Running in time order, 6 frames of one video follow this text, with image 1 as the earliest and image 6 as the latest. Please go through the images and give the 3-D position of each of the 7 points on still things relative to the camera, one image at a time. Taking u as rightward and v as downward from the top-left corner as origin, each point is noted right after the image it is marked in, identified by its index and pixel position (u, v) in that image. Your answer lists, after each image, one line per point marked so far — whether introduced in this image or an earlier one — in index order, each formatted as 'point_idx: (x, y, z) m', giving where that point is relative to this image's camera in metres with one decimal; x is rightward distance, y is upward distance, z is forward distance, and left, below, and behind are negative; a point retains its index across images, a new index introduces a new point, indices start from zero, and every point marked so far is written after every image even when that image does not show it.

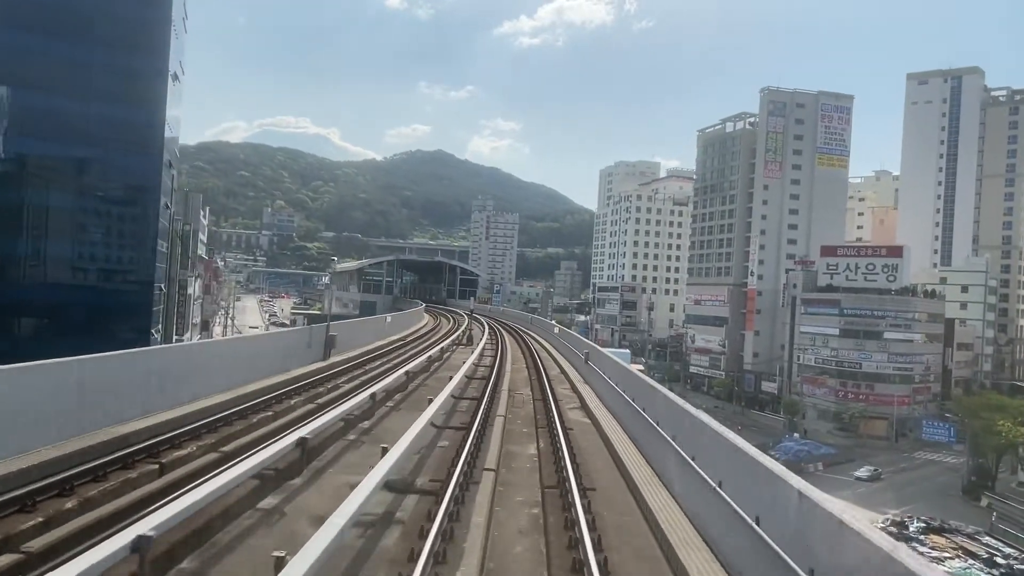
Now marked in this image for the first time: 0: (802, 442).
0: (+8.6, -4.6, +19.1) m
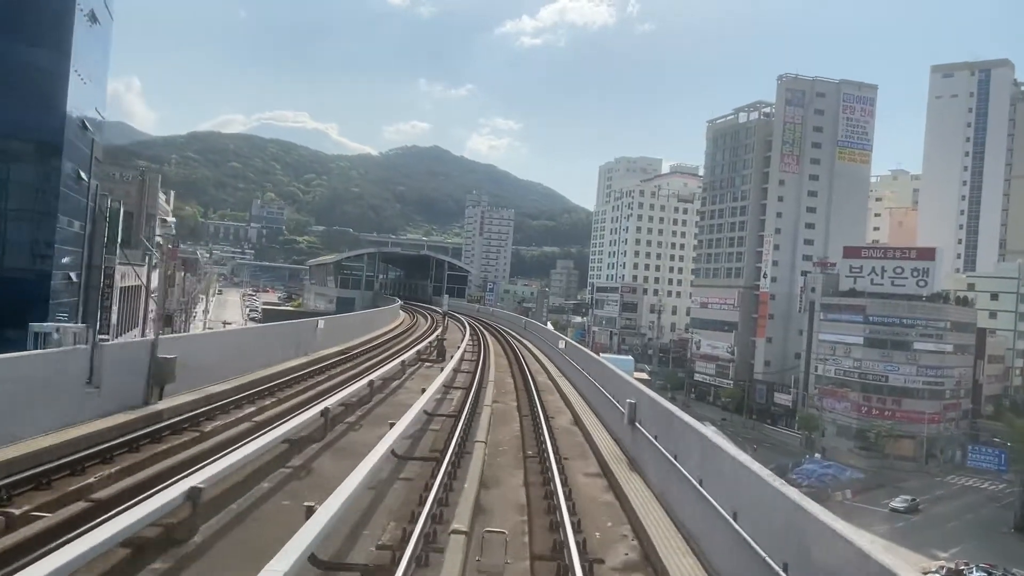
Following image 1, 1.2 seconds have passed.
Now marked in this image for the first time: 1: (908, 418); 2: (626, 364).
0: (+8.3, -4.7, +17.1) m
1: (+11.9, -3.9, +19.2) m
2: (+3.3, -2.3, +18.6) m
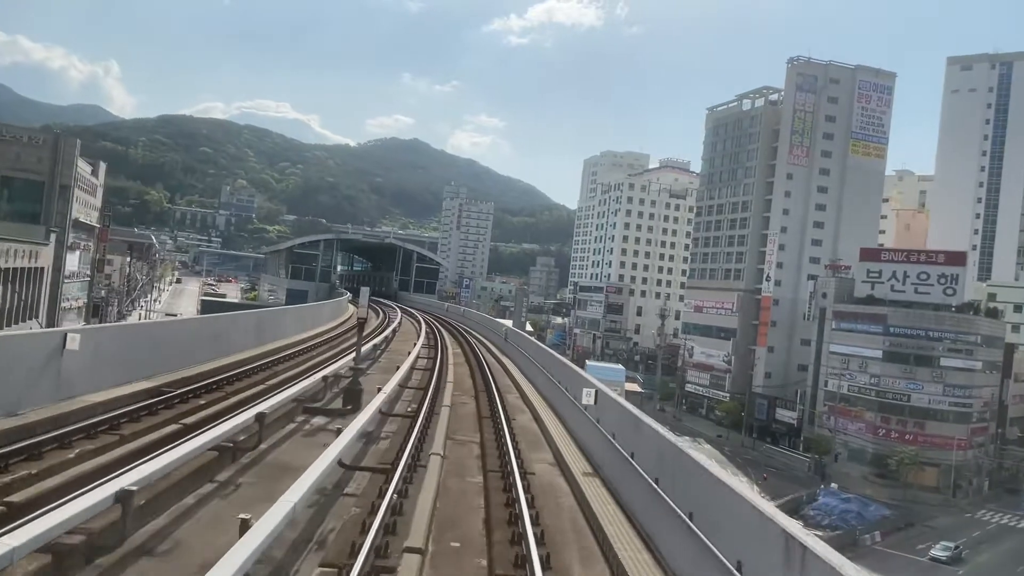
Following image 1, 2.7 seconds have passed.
0: (+7.6, -4.8, +14.7) m
1: (+11.2, -4.1, +16.9) m
2: (+2.6, -2.3, +16.1) m
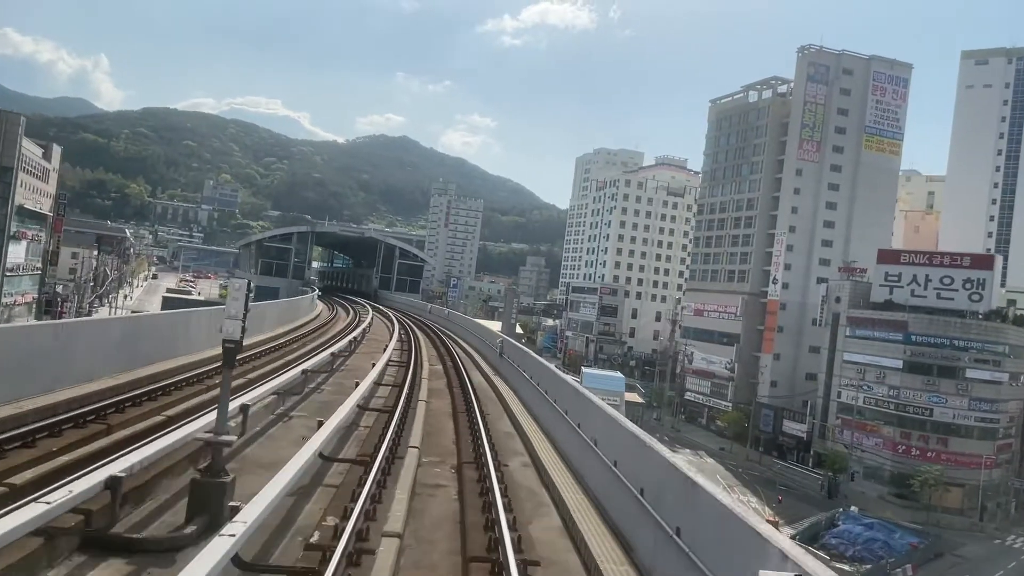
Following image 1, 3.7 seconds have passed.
0: (+7.4, -4.9, +13.3) m
1: (+10.9, -4.3, +15.6) m
2: (+2.4, -2.3, +14.6) m
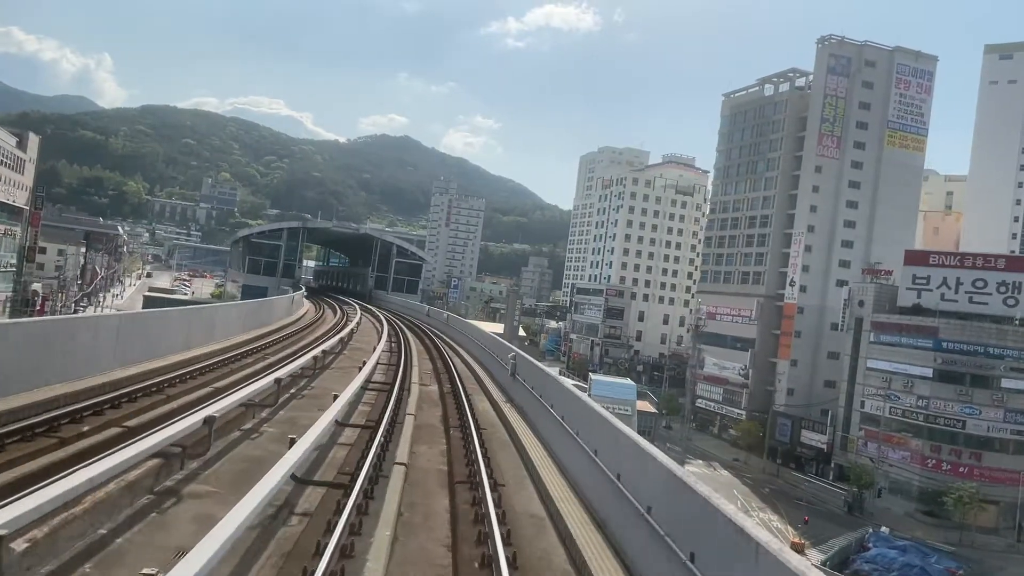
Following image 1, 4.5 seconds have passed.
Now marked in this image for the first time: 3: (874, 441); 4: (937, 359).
0: (+7.4, -5.0, +12.3) m
1: (+11.0, -4.3, +14.6) m
2: (+2.5, -2.4, +13.6) m
3: (+9.3, -3.9, +16.4) m
4: (+10.3, -1.7, +15.4) m
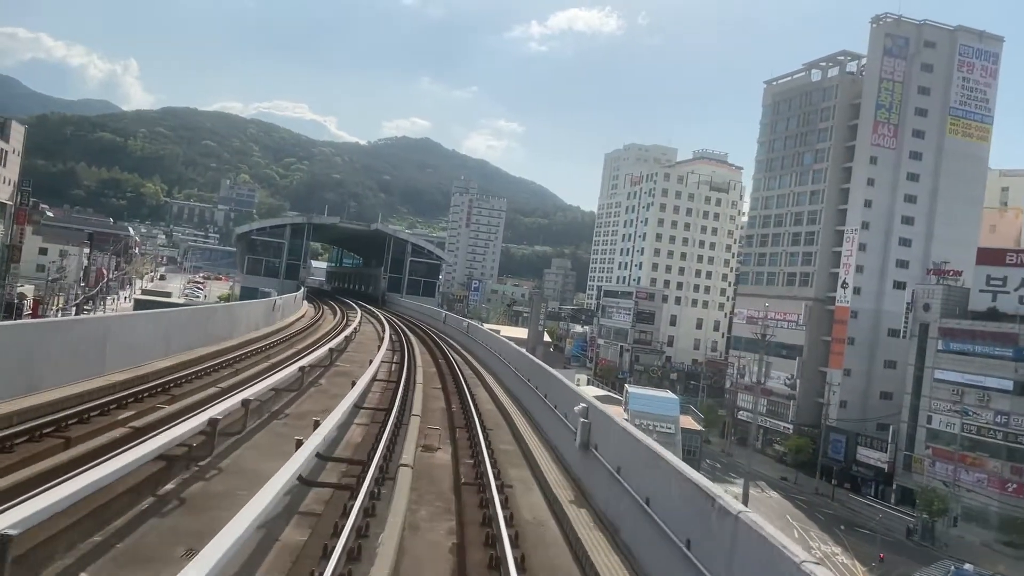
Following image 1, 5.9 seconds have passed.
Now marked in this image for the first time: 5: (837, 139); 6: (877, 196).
0: (+7.9, -5.0, +10.6) m
1: (+11.5, -4.4, +12.8) m
2: (+3.0, -2.4, +12.1) m
3: (+9.9, -4.0, +14.7) m
4: (+10.9, -1.8, +13.7) m
5: (+9.8, +4.5, +19.3) m
6: (+10.5, +2.7, +18.5) m
